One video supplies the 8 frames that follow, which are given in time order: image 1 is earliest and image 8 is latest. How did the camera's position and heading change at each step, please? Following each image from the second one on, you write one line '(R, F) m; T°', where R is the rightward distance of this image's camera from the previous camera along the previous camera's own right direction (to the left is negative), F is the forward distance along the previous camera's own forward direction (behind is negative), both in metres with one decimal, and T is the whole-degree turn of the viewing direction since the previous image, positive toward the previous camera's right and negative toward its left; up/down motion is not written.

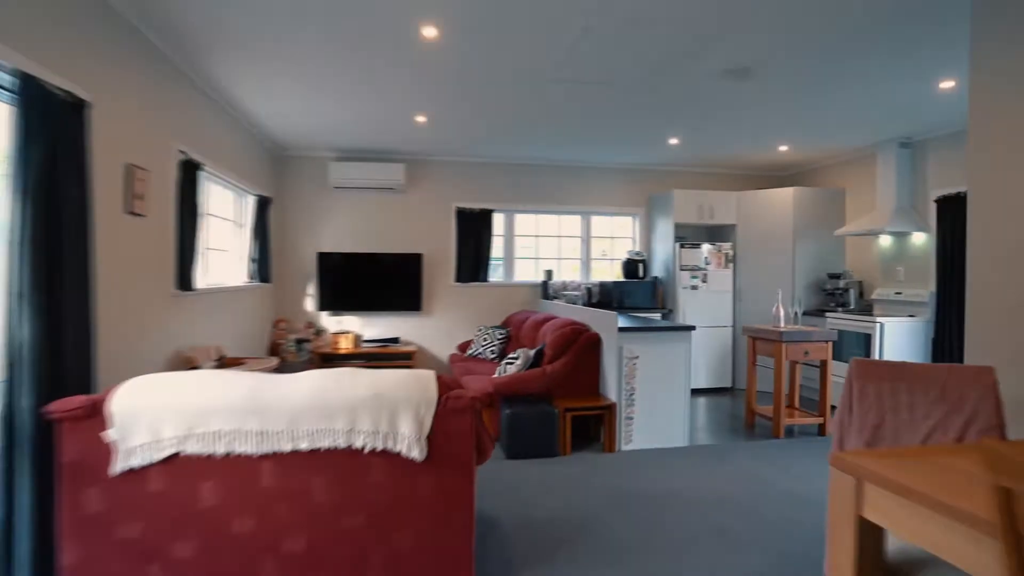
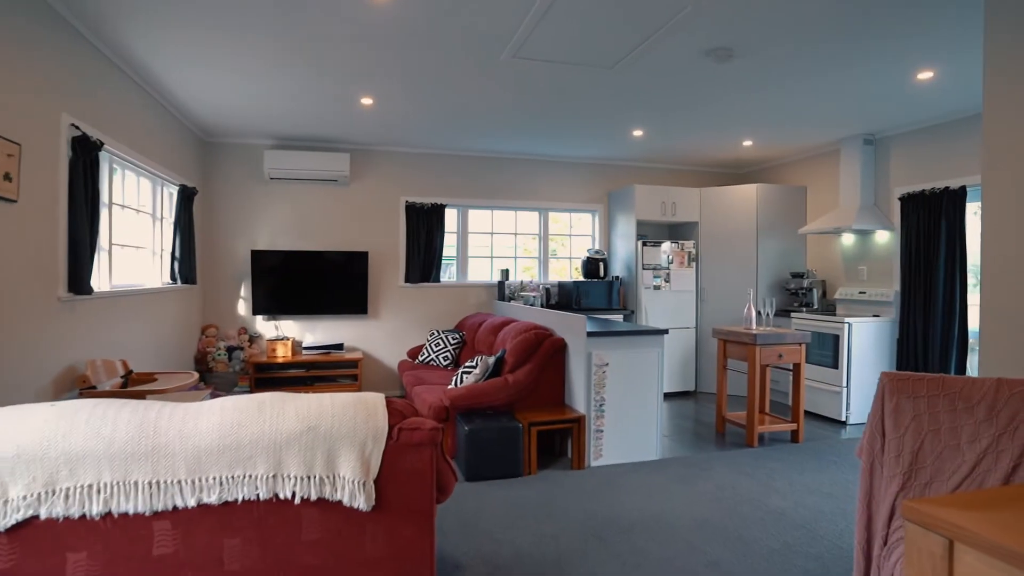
(-0.1, +0.4) m; +5°
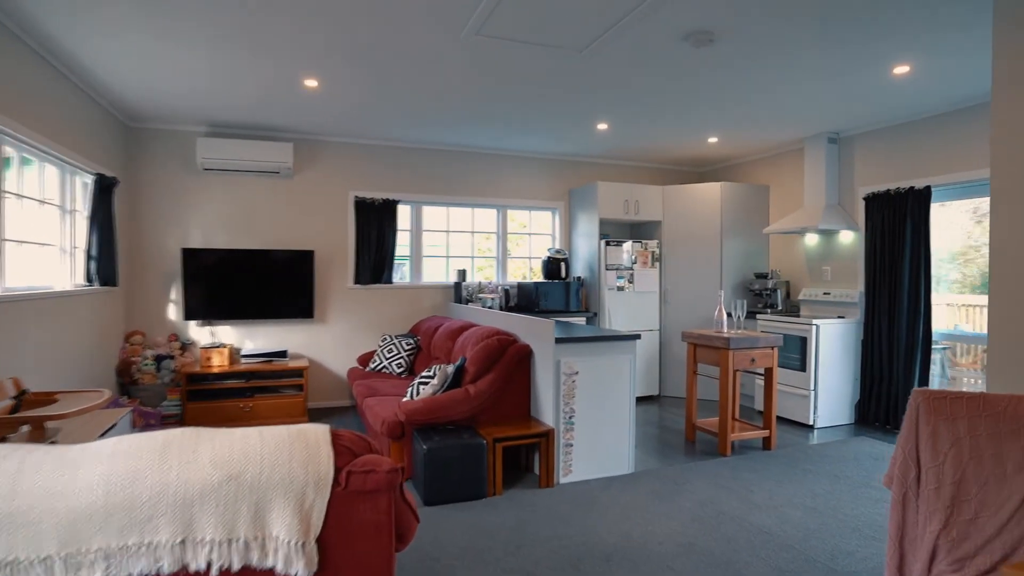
(-0.1, +0.3) m; +5°
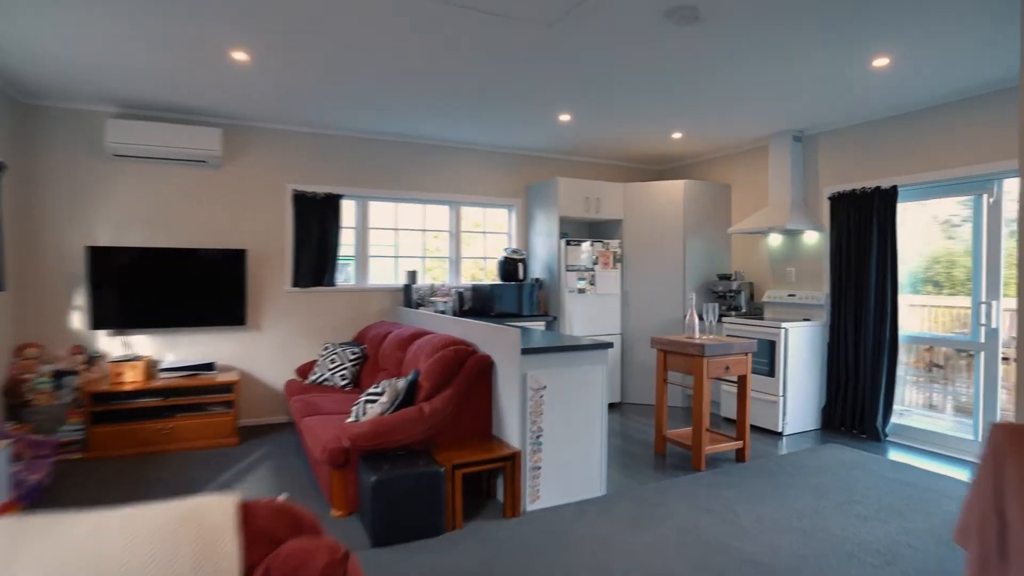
(-0.1, +0.3) m; +5°
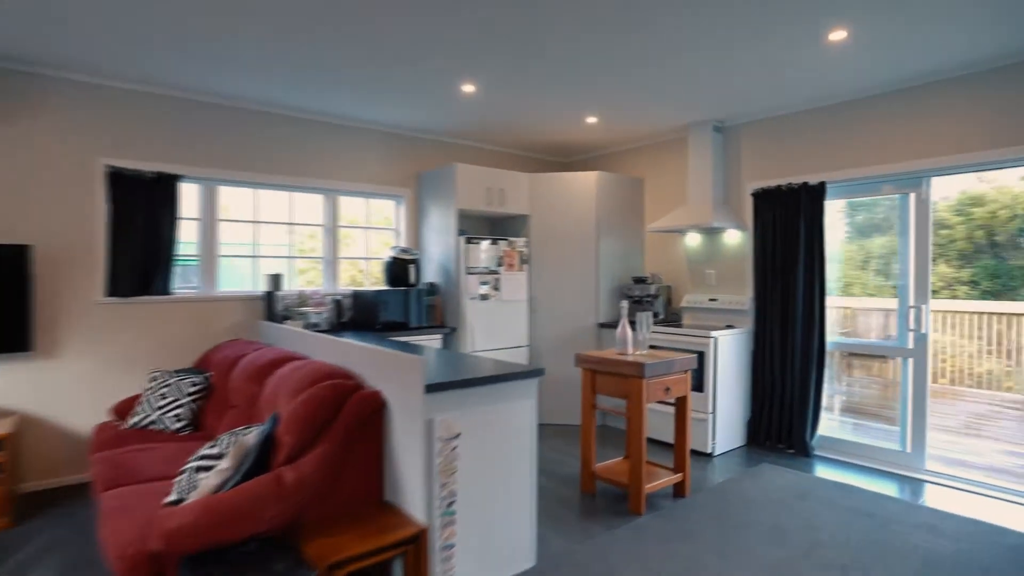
(-0.1, +0.7) m; +11°
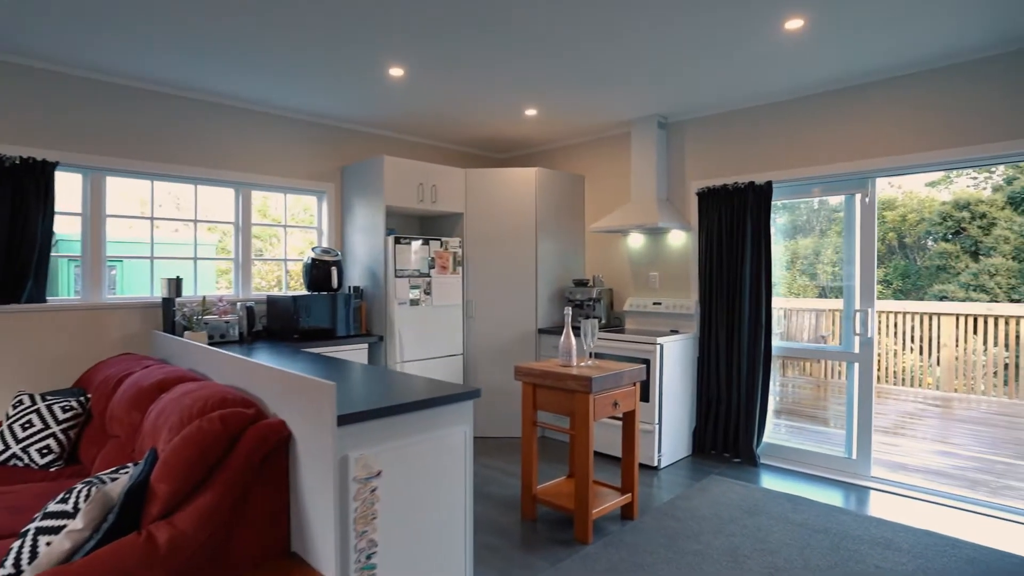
(0.0, +0.3) m; +6°
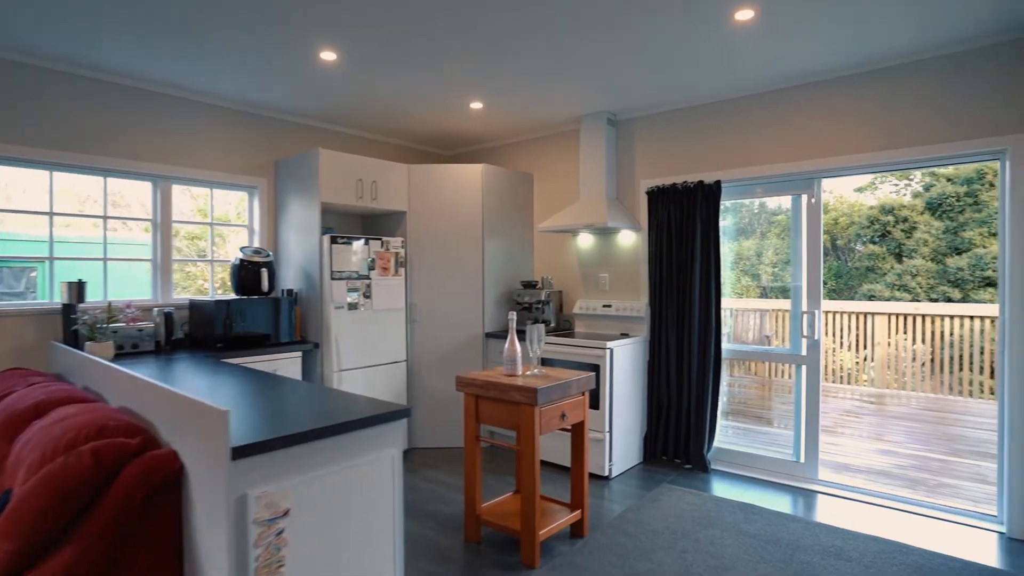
(0.0, +0.2) m; +5°
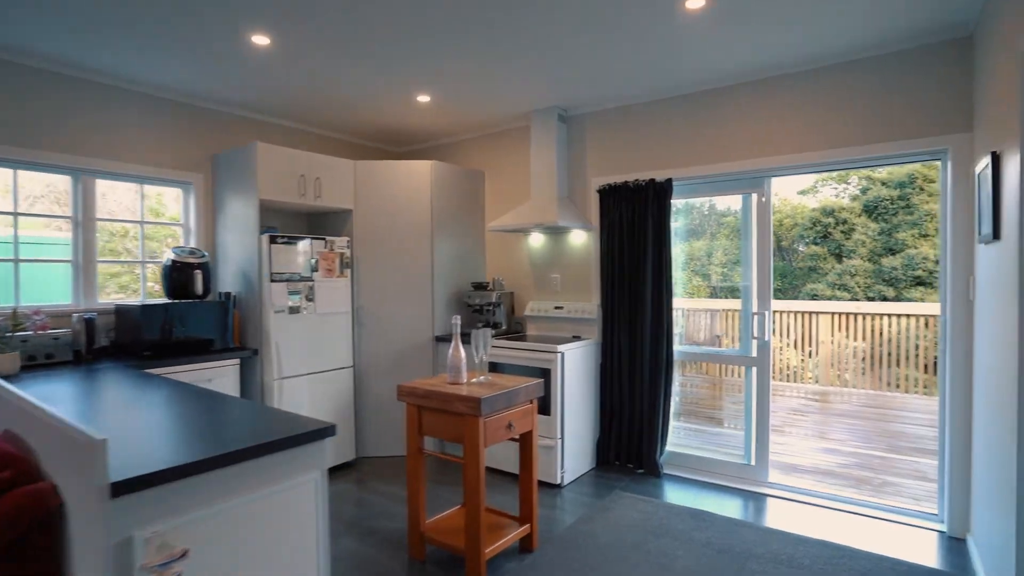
(0.0, +0.1) m; +4°
